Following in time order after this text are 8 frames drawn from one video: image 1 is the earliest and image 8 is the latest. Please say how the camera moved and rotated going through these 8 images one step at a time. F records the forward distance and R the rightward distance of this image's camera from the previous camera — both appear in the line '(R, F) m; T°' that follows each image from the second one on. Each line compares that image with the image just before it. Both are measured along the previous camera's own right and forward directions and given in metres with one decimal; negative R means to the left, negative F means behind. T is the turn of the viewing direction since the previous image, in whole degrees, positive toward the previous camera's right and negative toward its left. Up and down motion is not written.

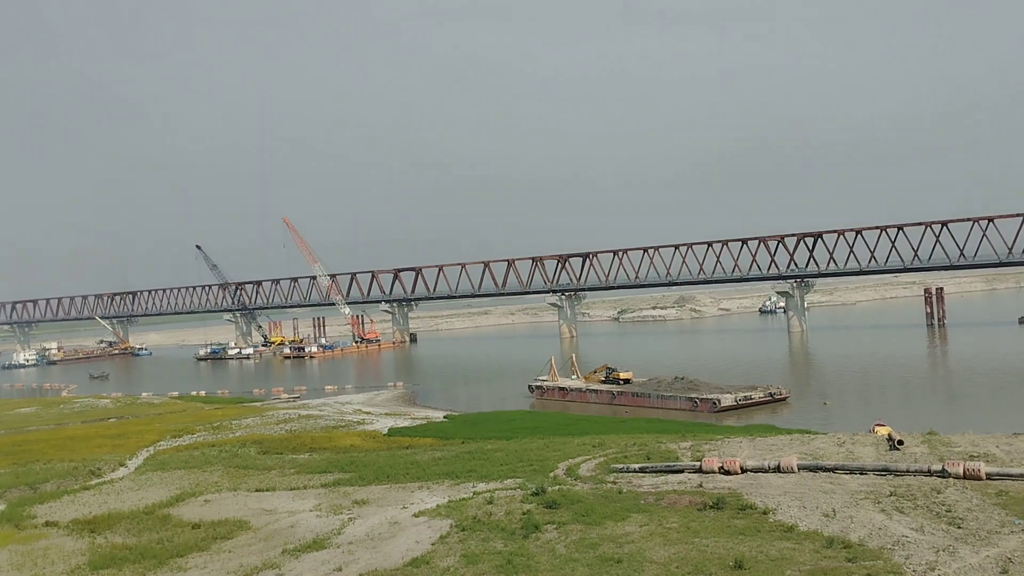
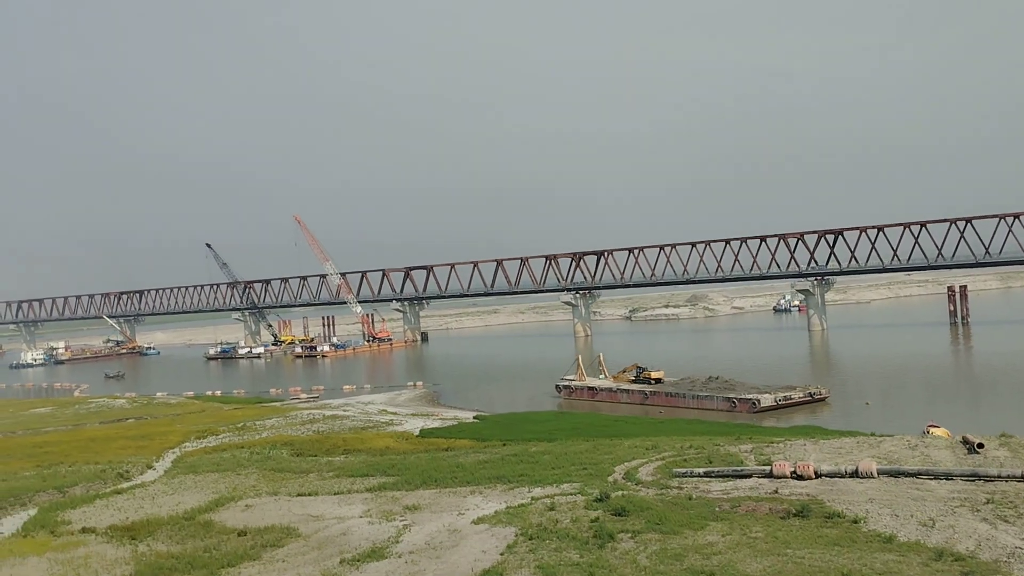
(-1.2, +0.8) m; 0°
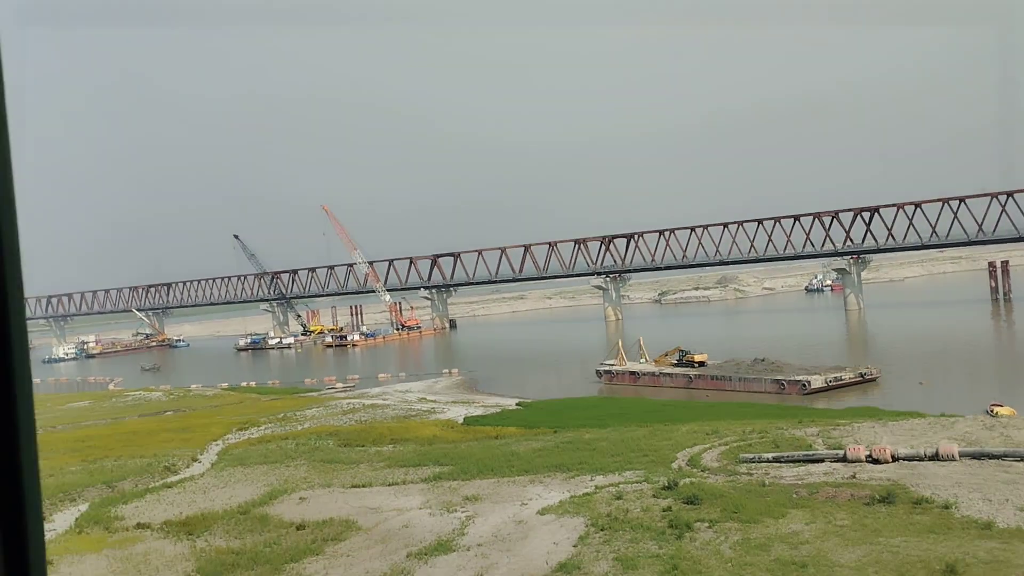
(-0.7, +0.5) m; -2°
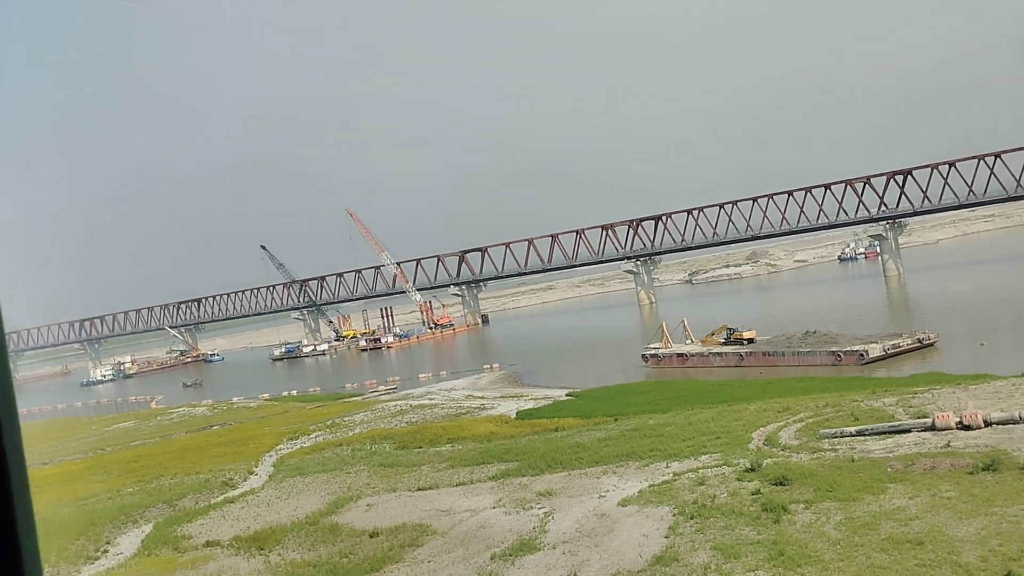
(-0.7, +0.5) m; -2°
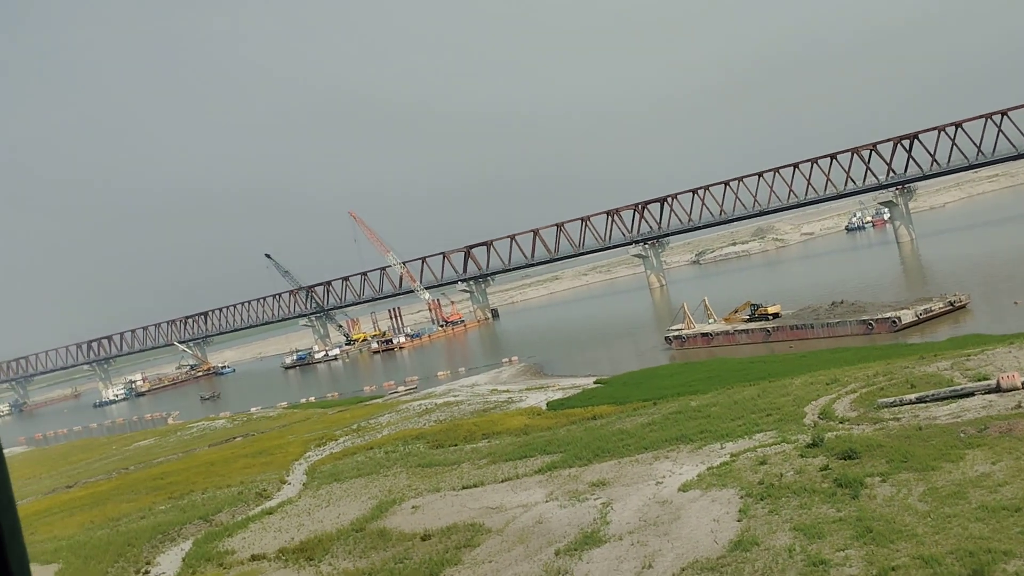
(-0.7, +0.5) m; 0°
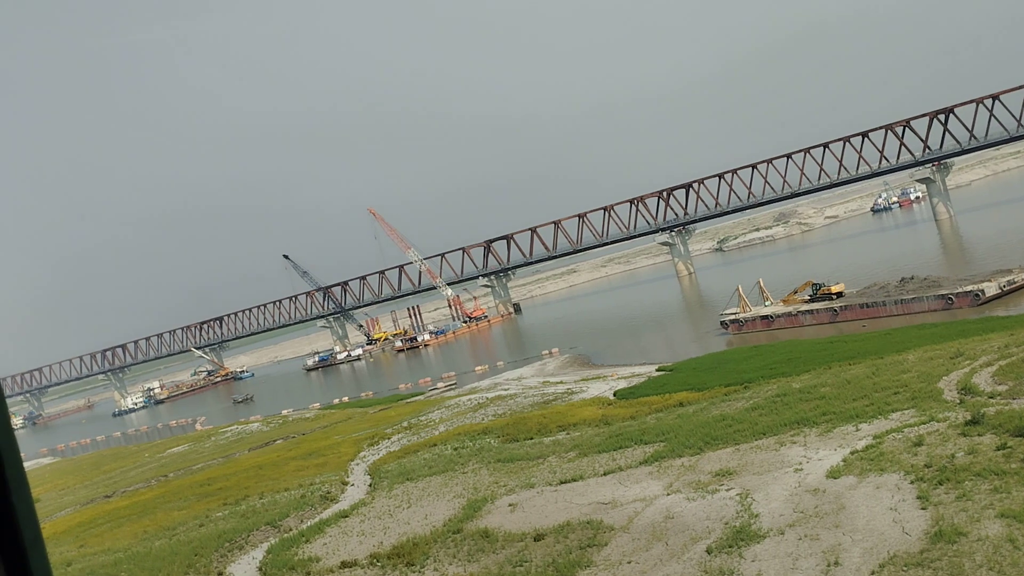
(-1.8, +1.3) m; 0°
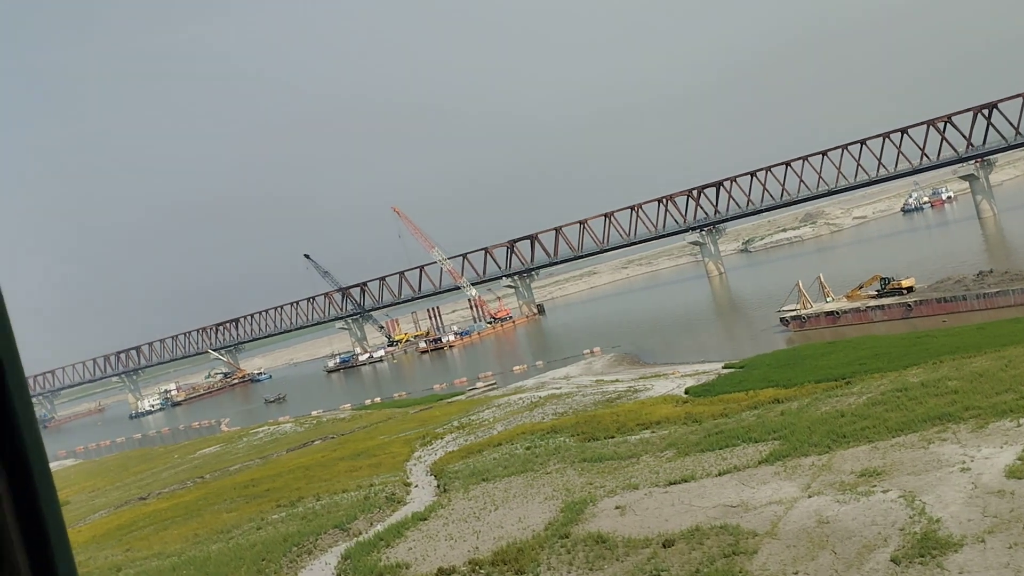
(-1.8, +1.3) m; -1°
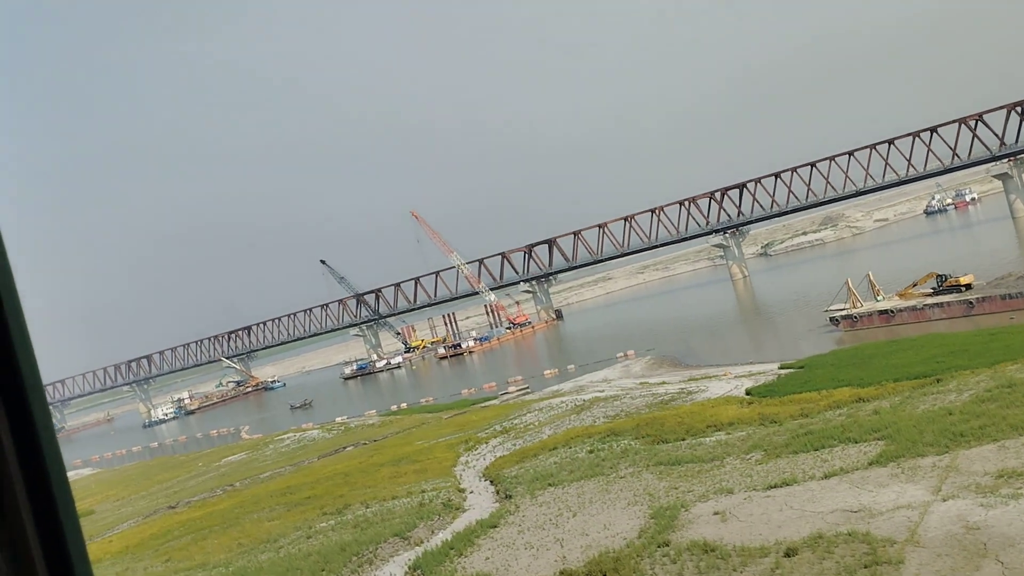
(-1.4, +1.0) m; 0°
